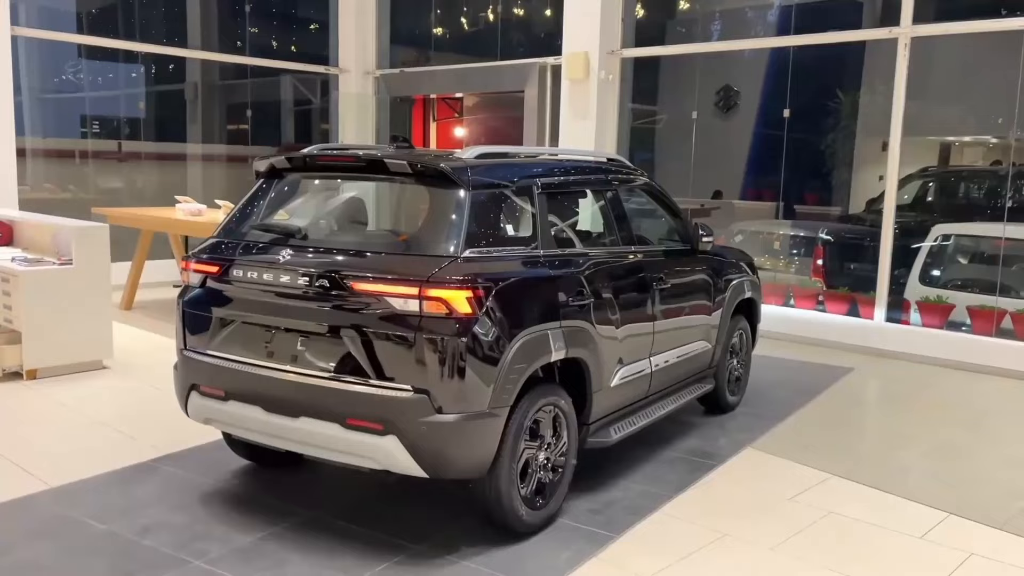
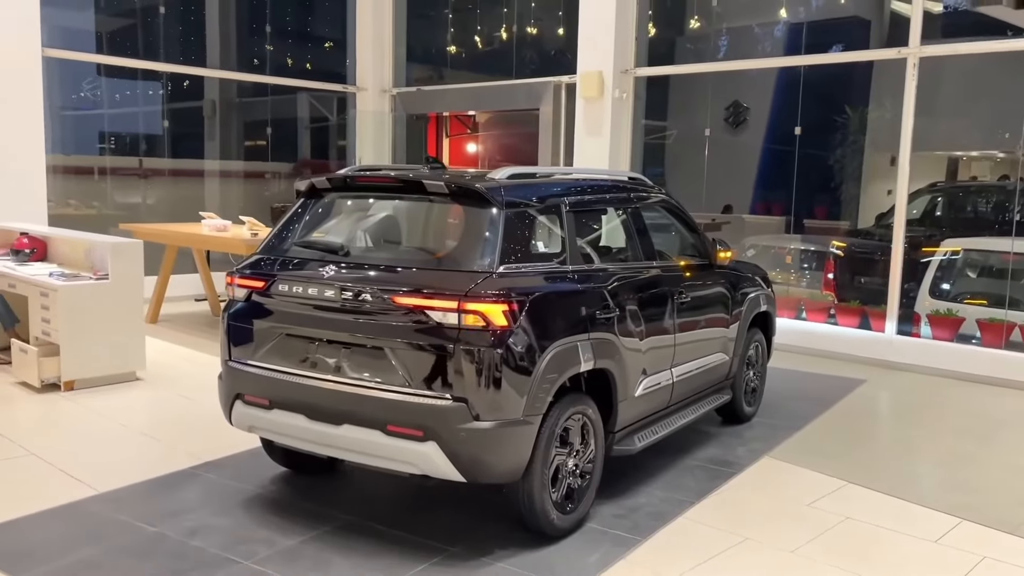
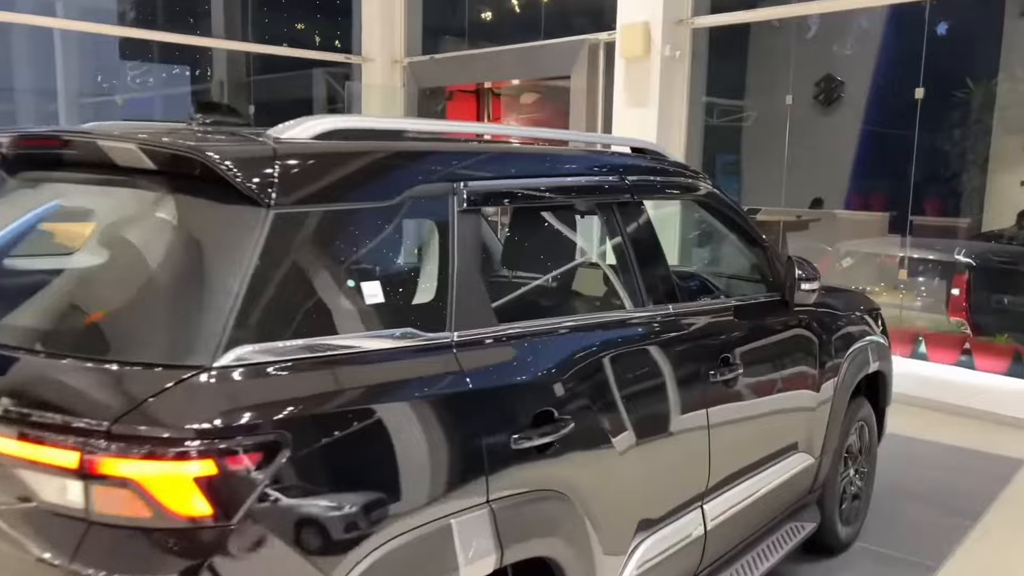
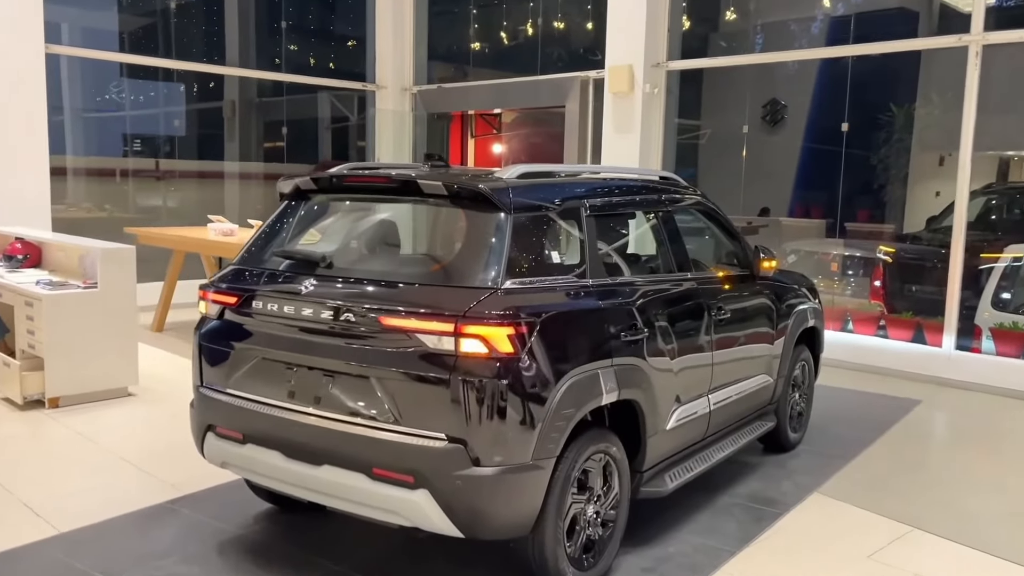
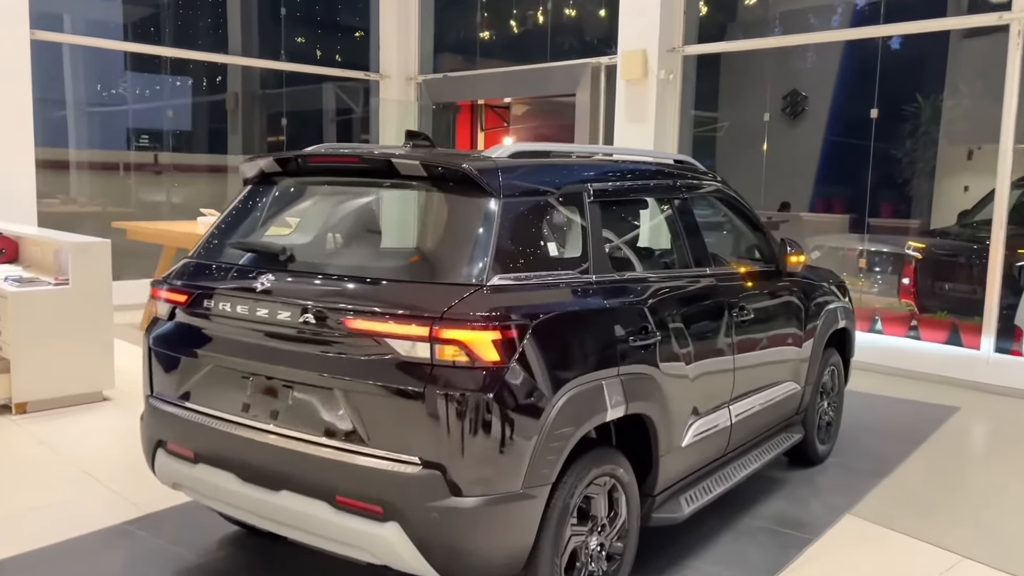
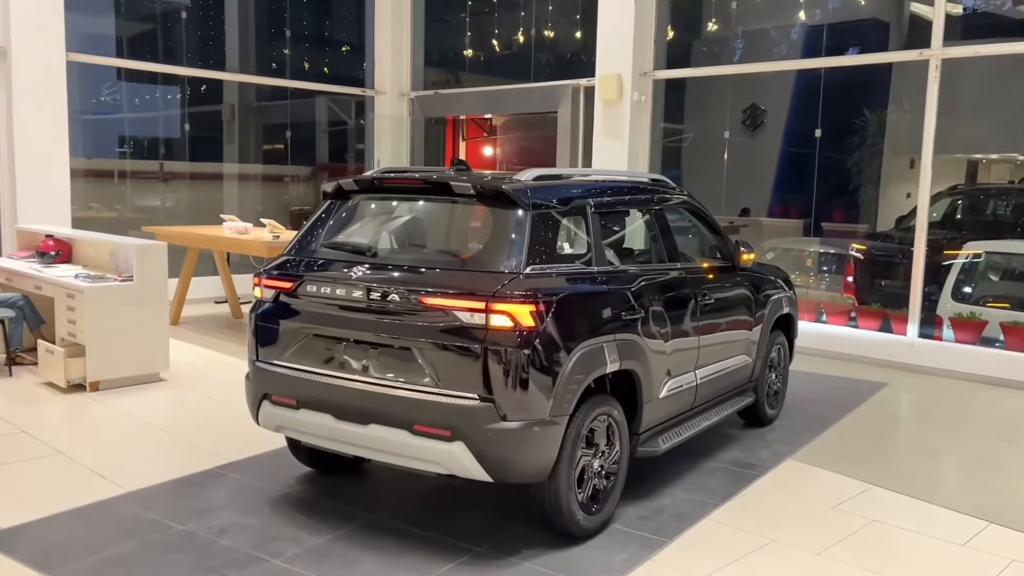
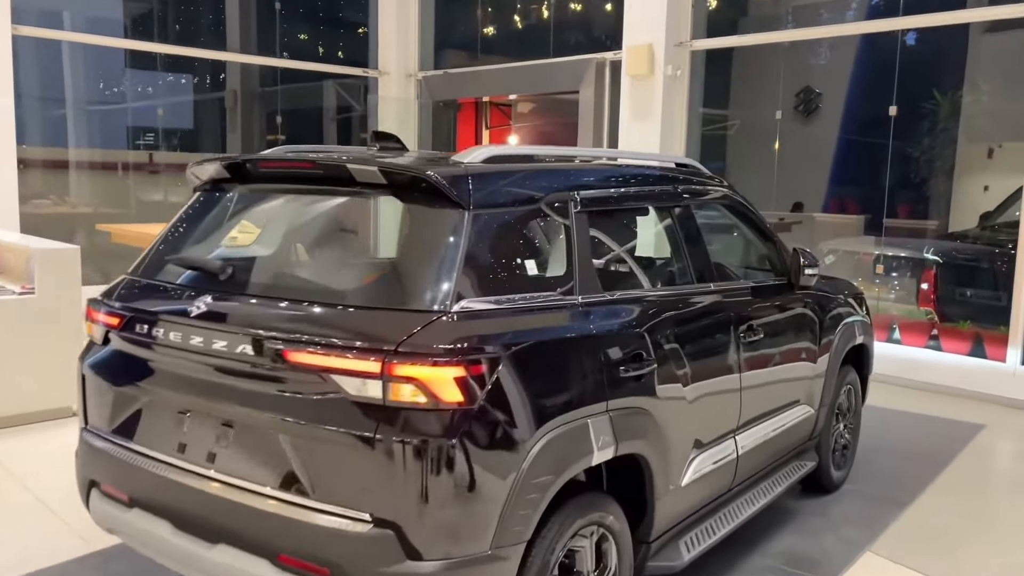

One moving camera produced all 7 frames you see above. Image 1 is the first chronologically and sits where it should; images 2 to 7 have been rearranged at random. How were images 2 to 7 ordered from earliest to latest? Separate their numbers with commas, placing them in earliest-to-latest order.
2, 6, 4, 5, 7, 3
